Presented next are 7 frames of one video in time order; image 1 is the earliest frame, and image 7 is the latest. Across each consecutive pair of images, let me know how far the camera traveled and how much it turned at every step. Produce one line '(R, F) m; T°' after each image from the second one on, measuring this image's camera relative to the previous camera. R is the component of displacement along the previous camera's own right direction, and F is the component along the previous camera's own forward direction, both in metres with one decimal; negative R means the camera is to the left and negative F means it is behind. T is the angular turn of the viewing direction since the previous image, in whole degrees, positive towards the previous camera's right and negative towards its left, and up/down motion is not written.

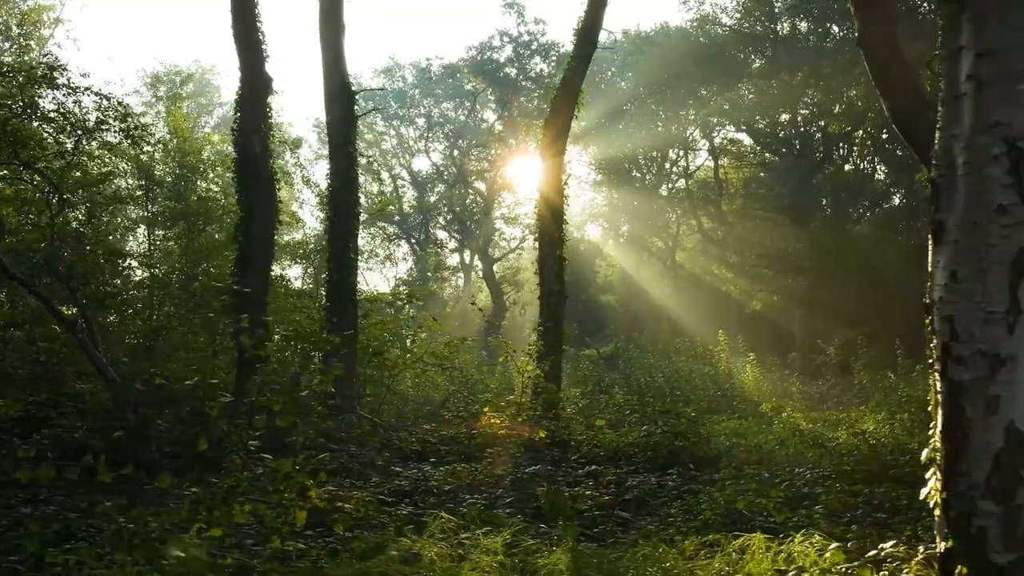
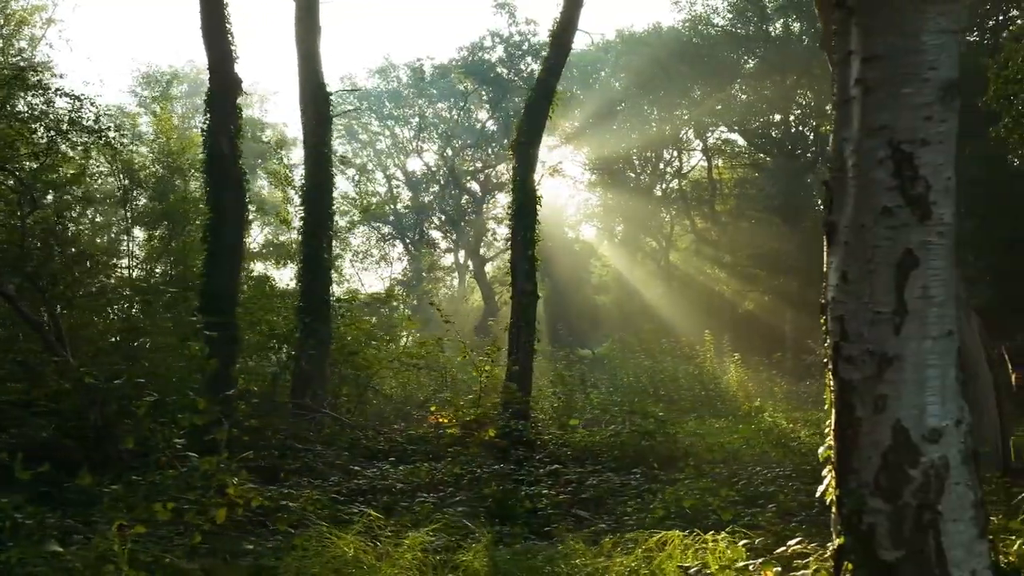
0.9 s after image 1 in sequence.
(+0.4, -0.1) m; 0°
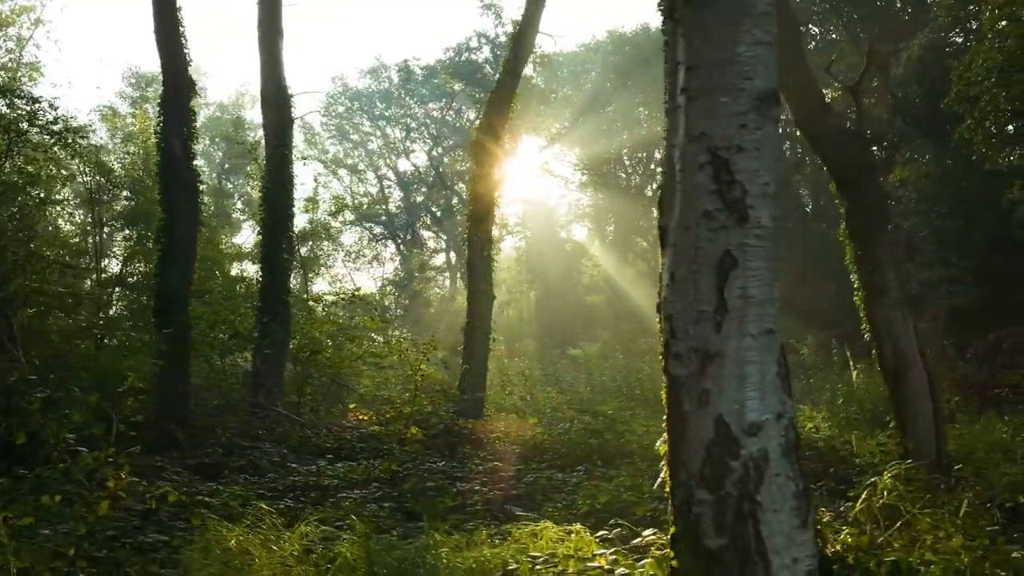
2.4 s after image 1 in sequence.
(+0.7, -0.2) m; 0°
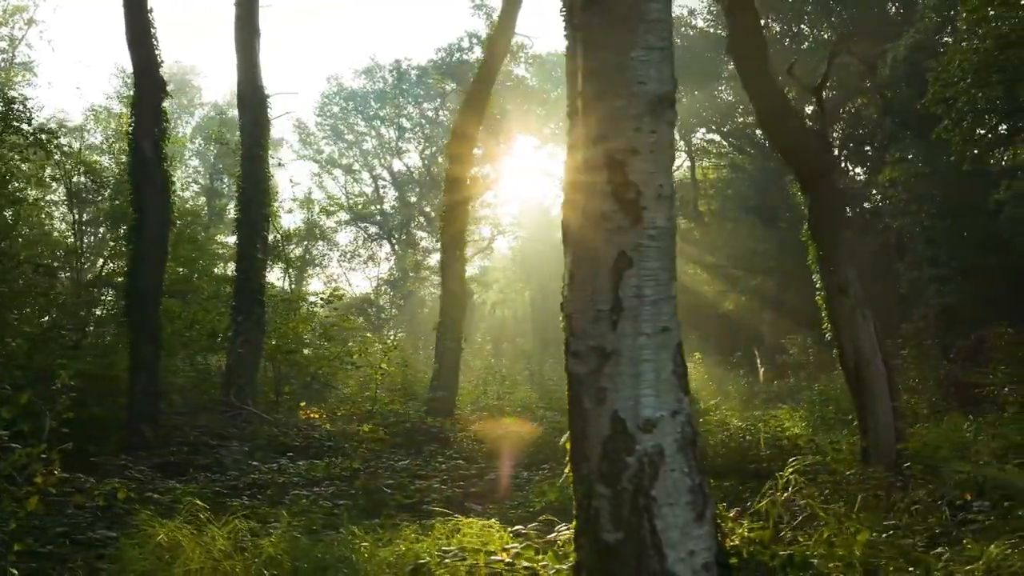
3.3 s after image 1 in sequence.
(+0.4, -0.1) m; 0°
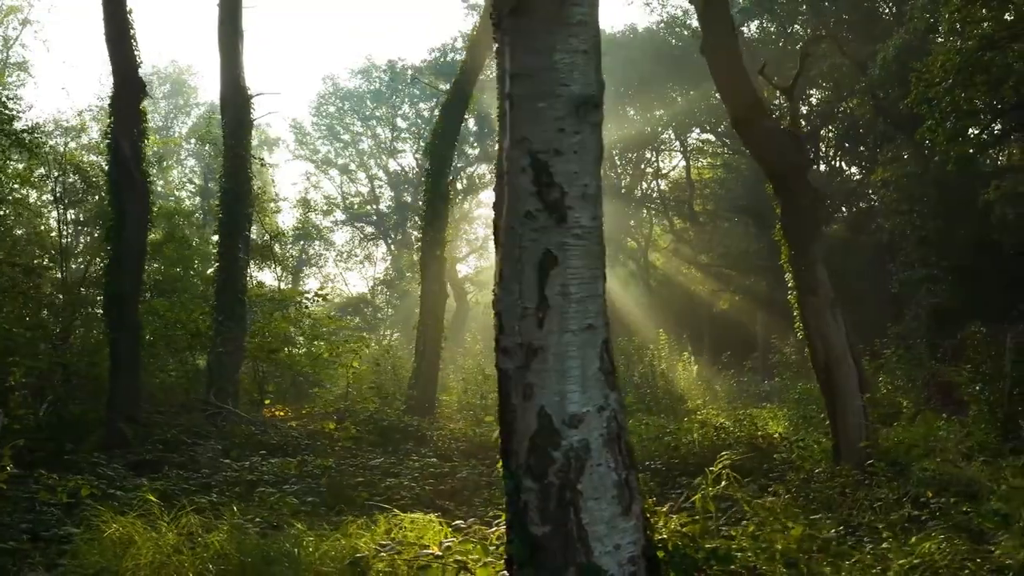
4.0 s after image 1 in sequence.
(+0.3, -0.1) m; 0°
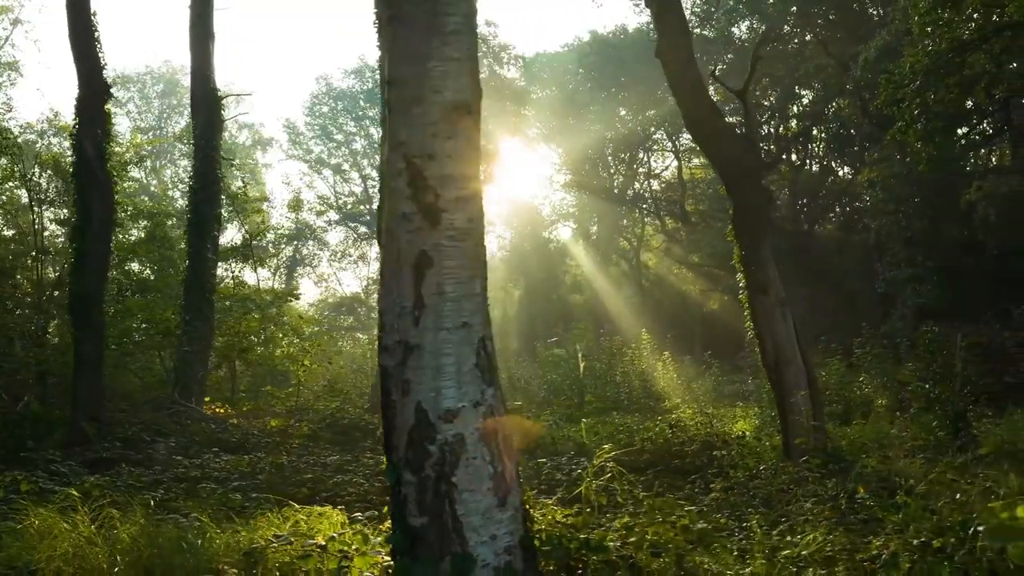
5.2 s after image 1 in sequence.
(+0.6, -0.2) m; 0°
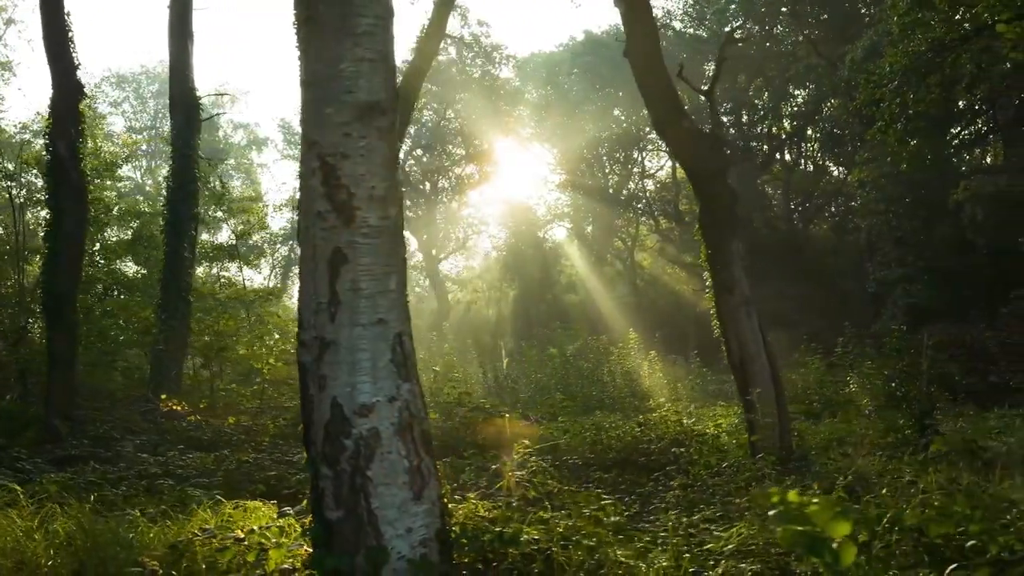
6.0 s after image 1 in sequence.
(+0.4, -0.1) m; 0°
